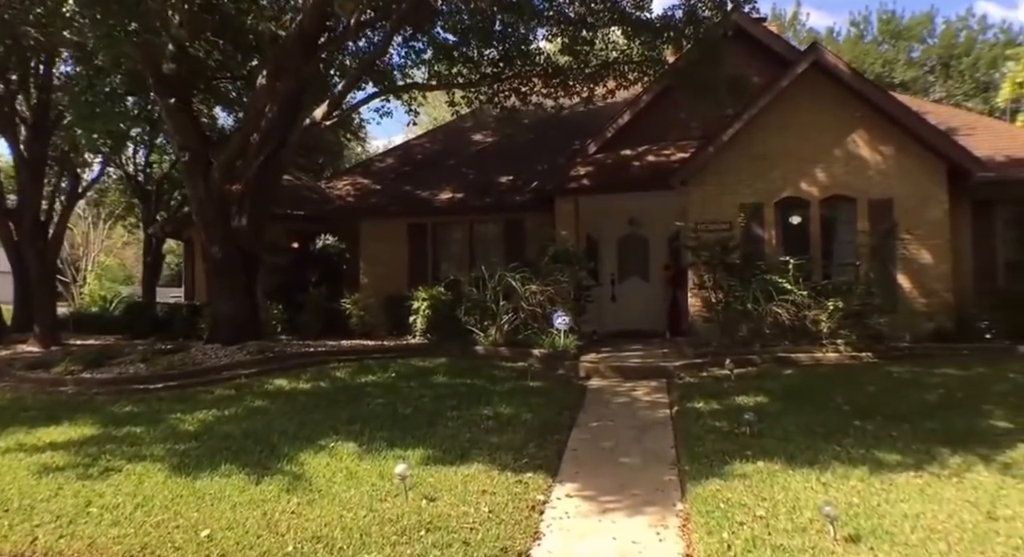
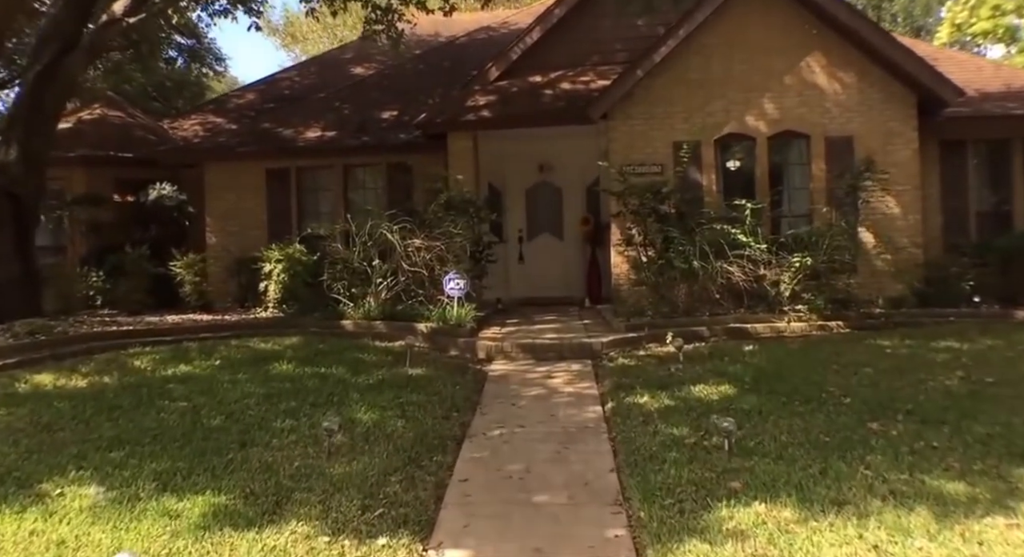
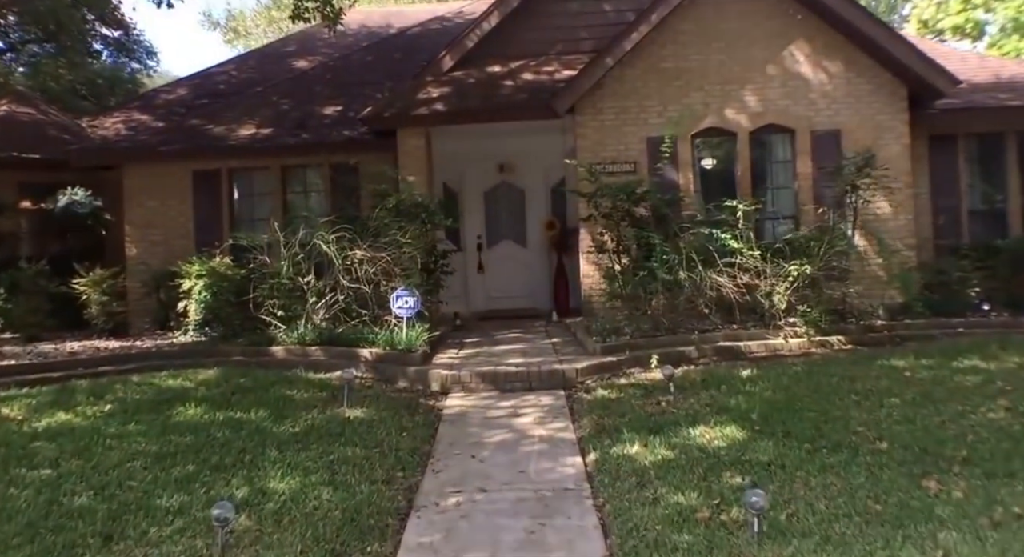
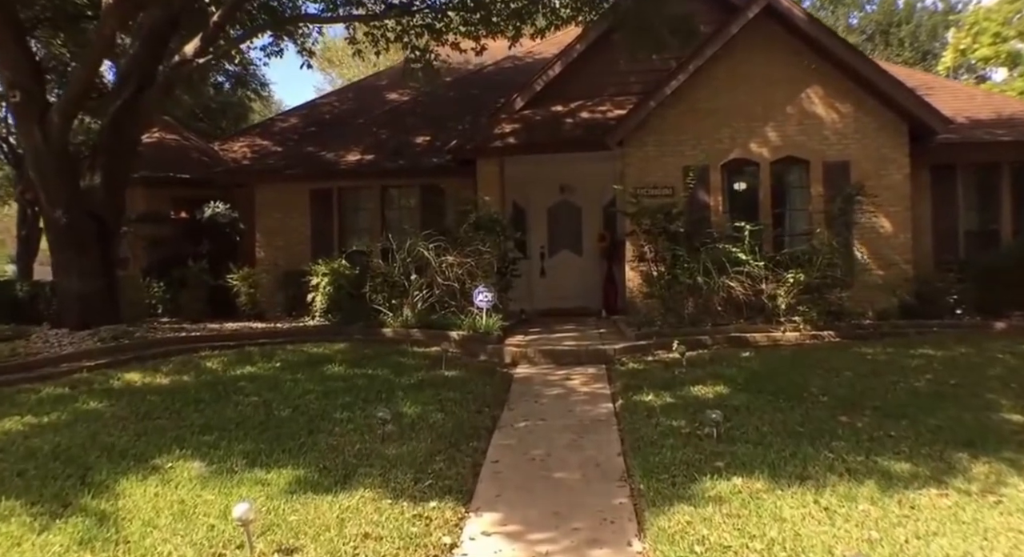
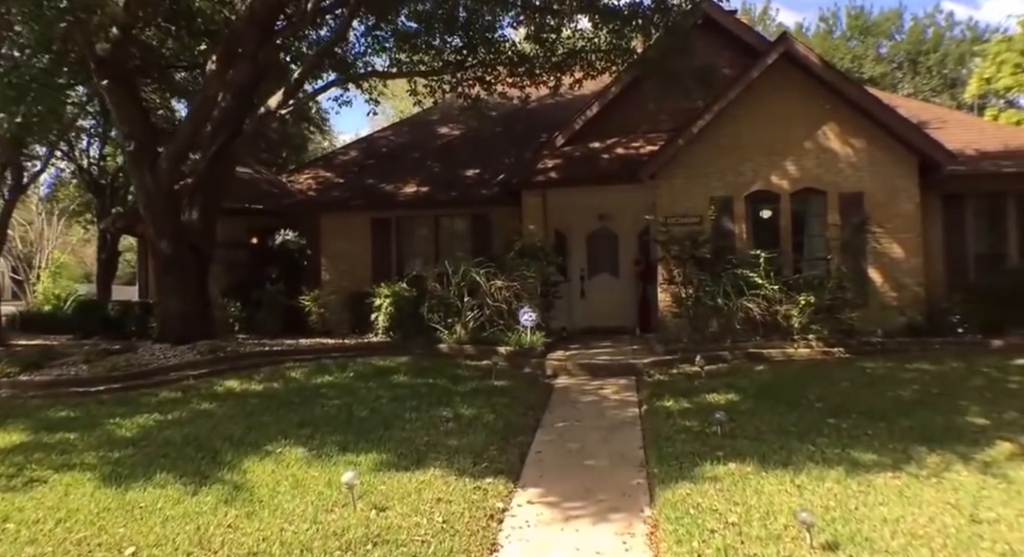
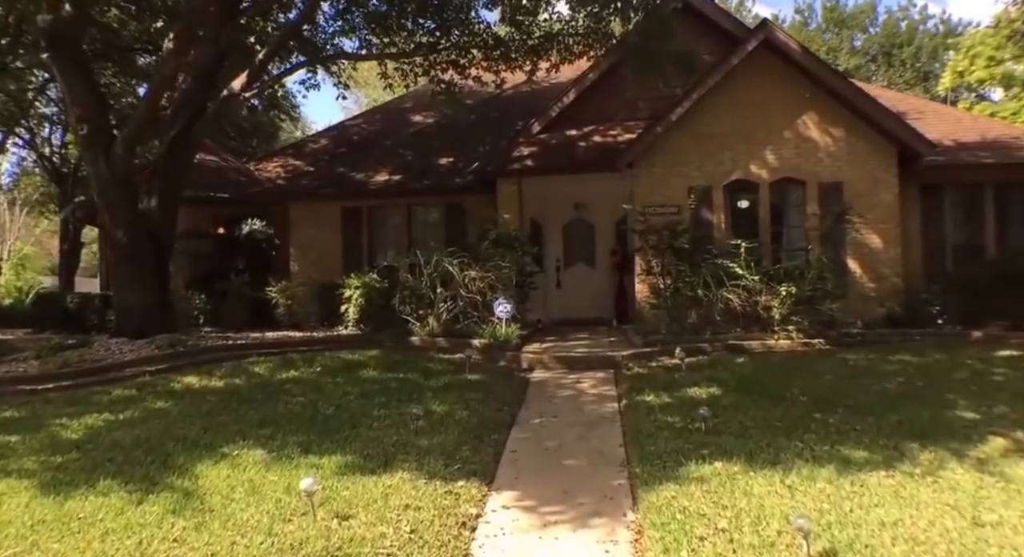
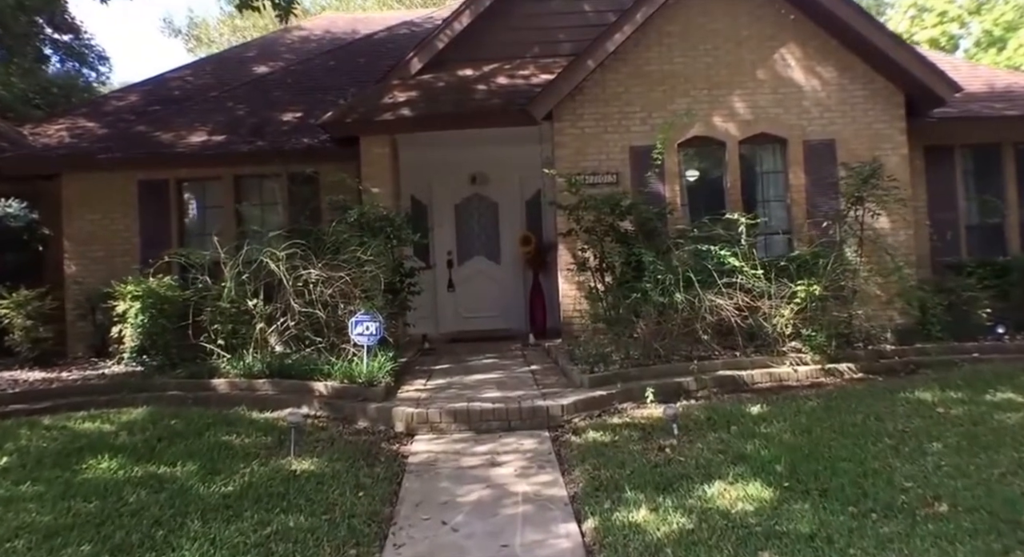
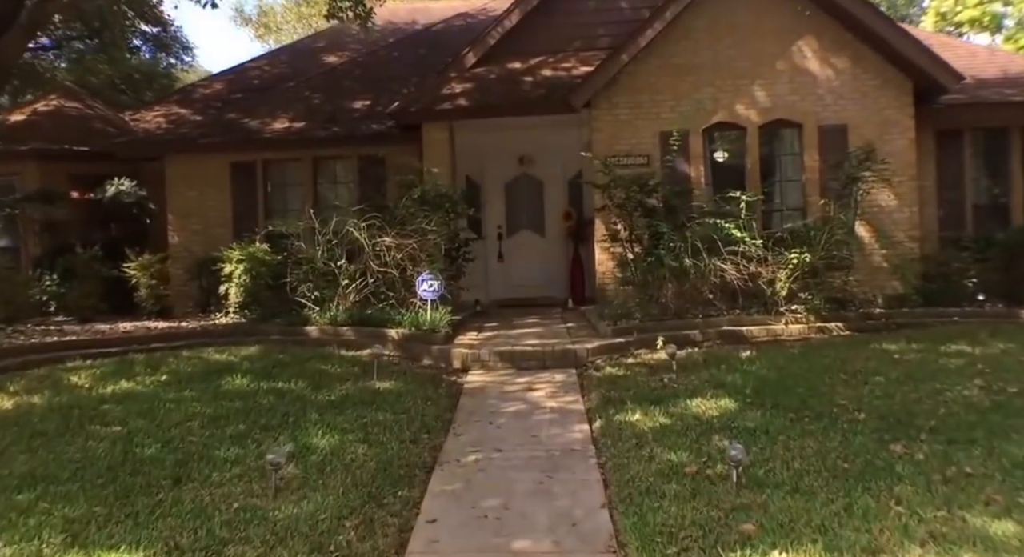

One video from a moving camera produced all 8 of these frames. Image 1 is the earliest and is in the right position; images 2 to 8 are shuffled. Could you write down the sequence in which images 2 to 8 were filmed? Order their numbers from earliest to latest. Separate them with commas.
5, 6, 4, 2, 8, 3, 7
